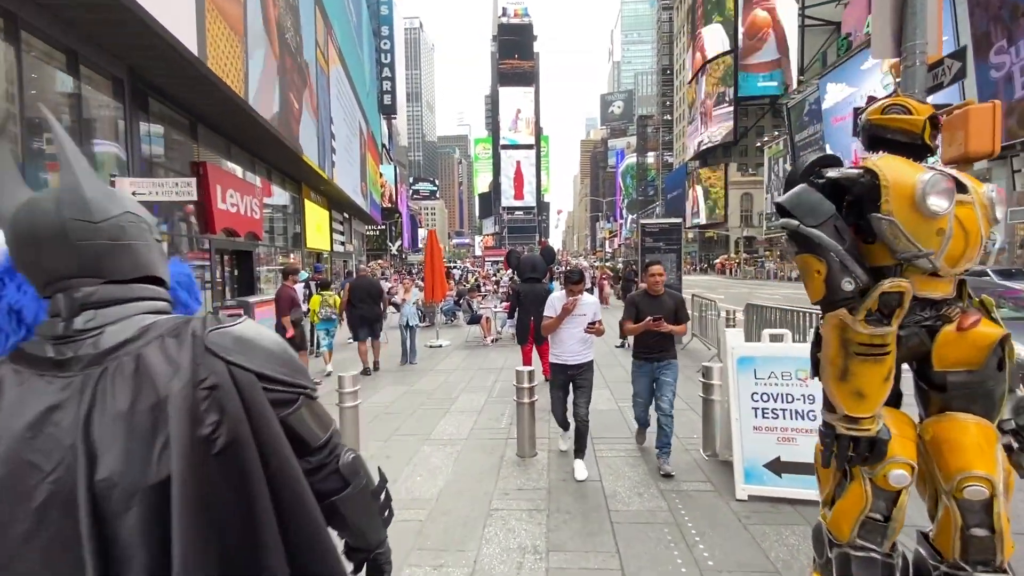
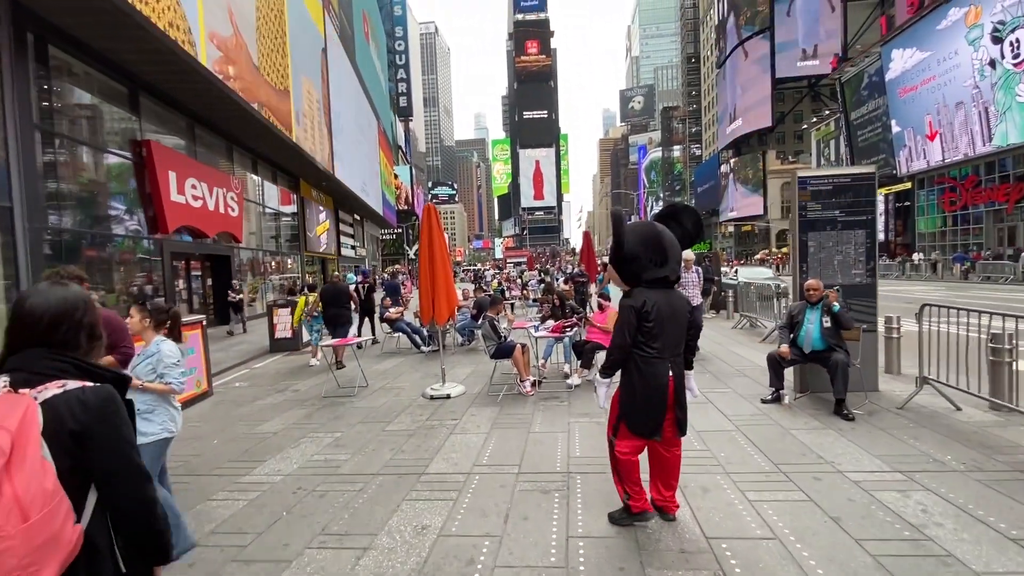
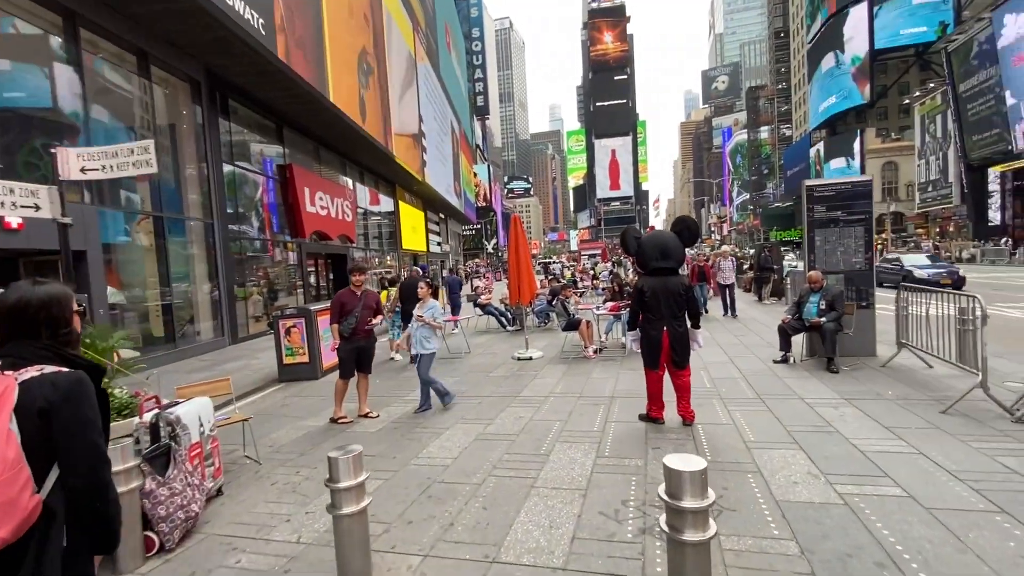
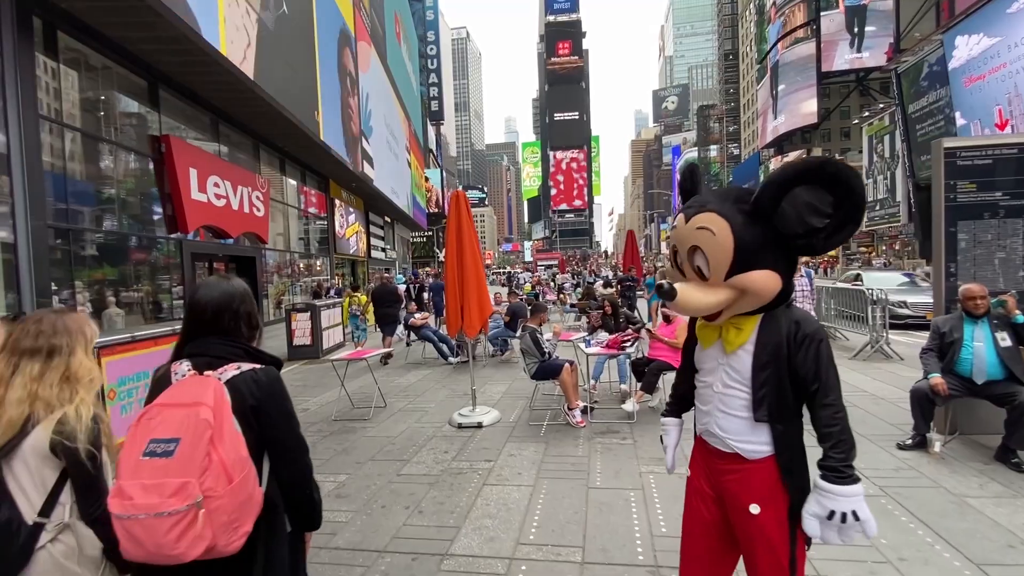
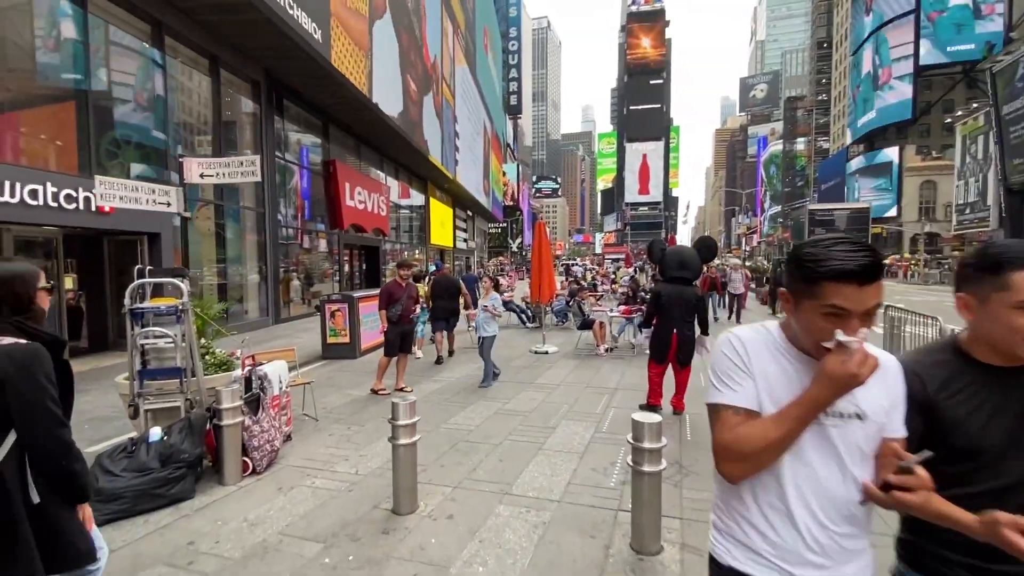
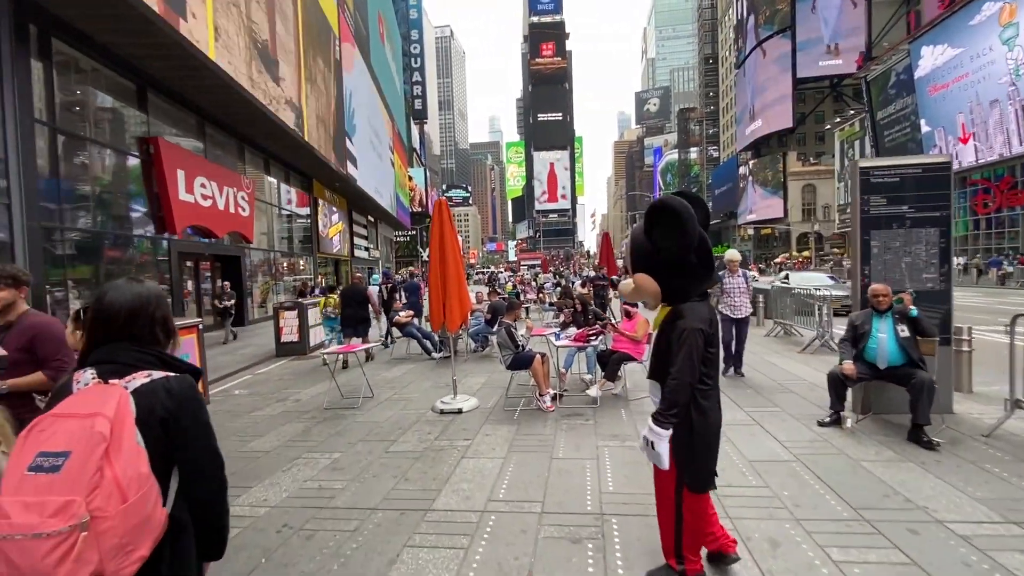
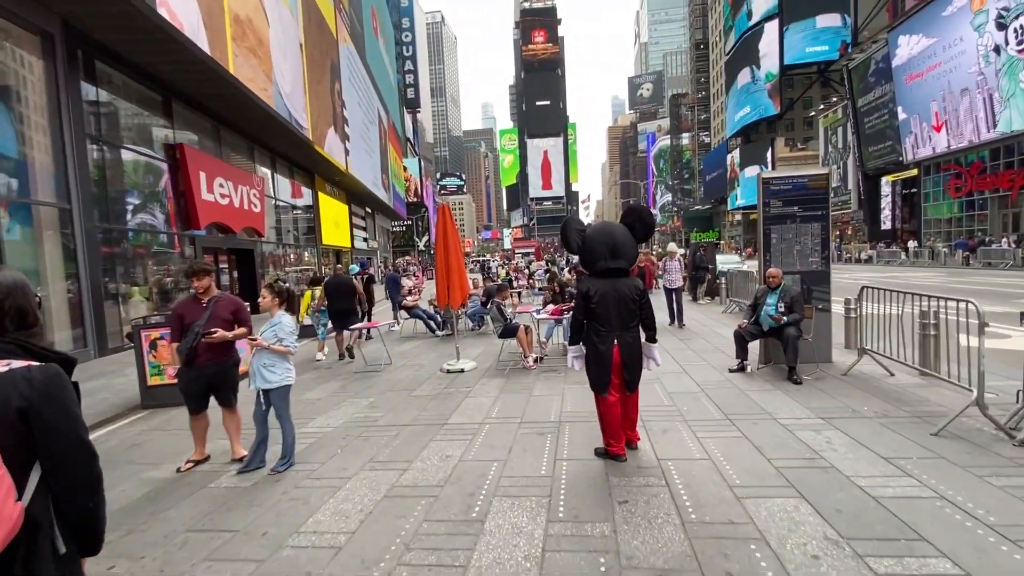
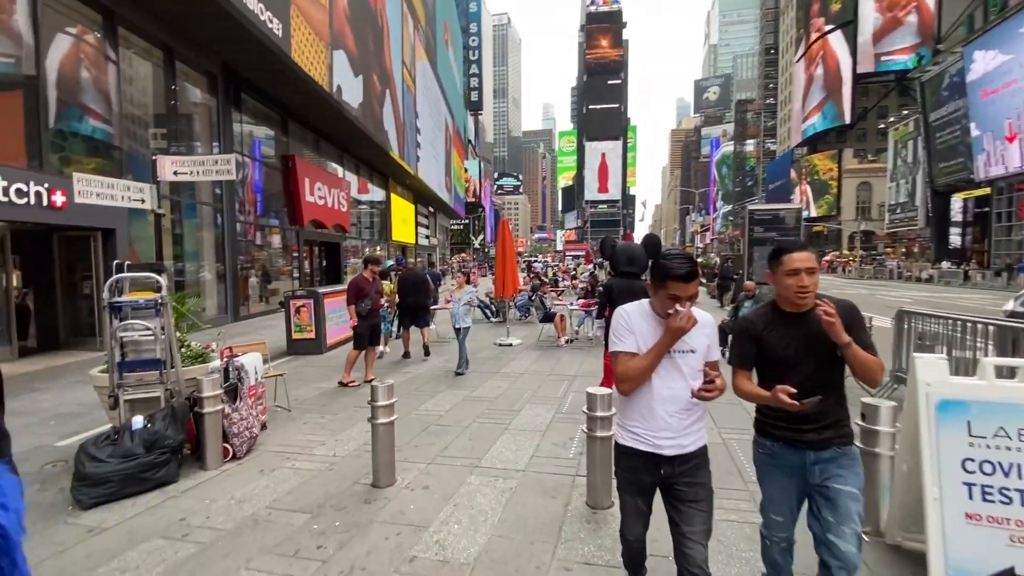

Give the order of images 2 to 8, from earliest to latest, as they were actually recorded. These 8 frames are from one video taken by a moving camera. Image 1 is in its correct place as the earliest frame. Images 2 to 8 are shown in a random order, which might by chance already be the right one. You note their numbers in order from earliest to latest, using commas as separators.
8, 5, 3, 7, 2, 6, 4
